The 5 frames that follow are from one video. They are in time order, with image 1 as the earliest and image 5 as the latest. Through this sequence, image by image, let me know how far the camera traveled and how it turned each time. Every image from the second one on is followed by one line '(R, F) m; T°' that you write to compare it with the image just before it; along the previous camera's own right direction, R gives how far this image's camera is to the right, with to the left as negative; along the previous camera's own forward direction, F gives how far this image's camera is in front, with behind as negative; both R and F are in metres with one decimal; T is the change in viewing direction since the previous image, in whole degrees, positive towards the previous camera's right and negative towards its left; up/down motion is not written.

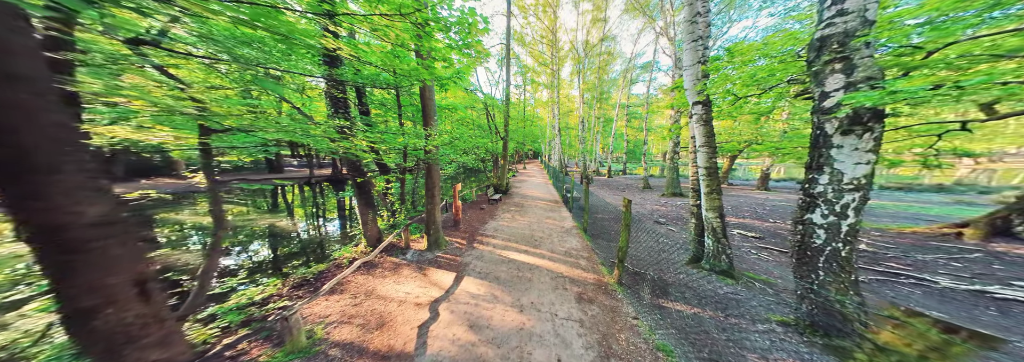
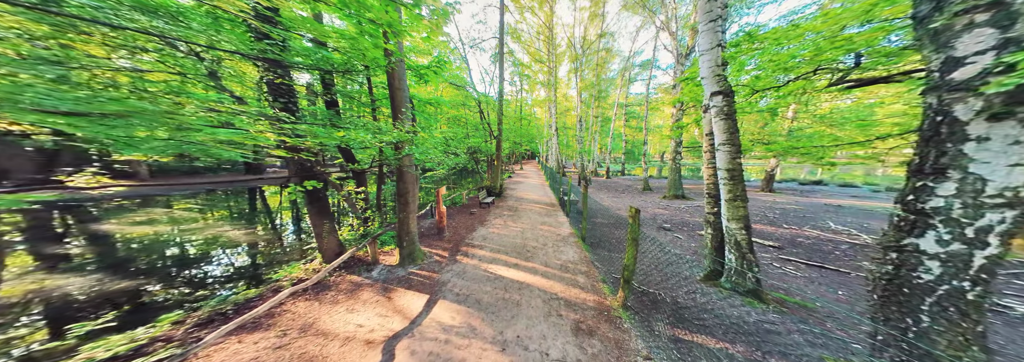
(+0.3, +0.8) m; +1°
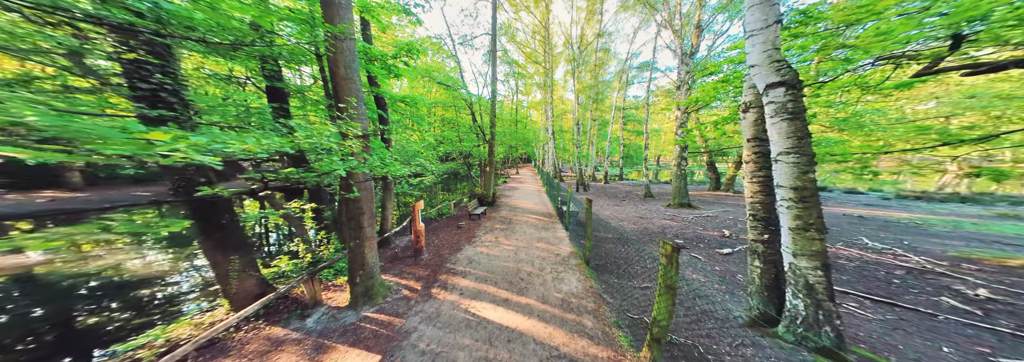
(+0.2, +1.0) m; +1°
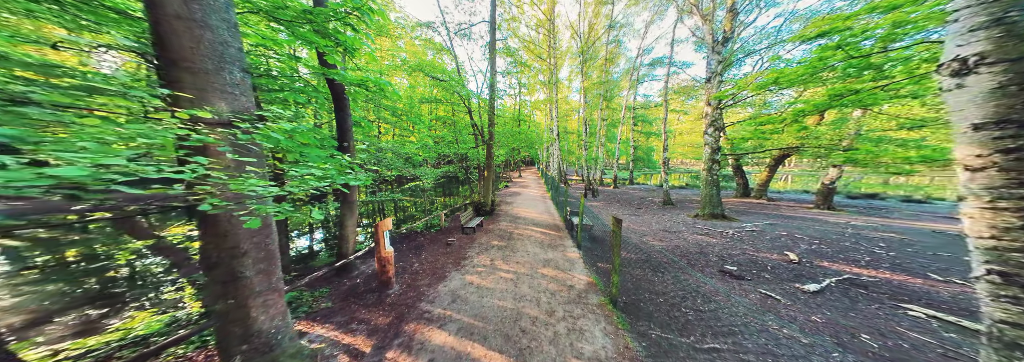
(+0.1, +1.5) m; -1°
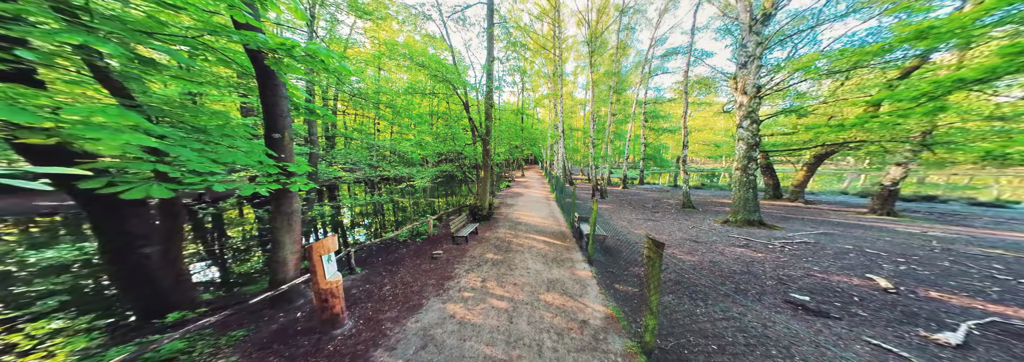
(+0.2, +1.2) m; -1°
